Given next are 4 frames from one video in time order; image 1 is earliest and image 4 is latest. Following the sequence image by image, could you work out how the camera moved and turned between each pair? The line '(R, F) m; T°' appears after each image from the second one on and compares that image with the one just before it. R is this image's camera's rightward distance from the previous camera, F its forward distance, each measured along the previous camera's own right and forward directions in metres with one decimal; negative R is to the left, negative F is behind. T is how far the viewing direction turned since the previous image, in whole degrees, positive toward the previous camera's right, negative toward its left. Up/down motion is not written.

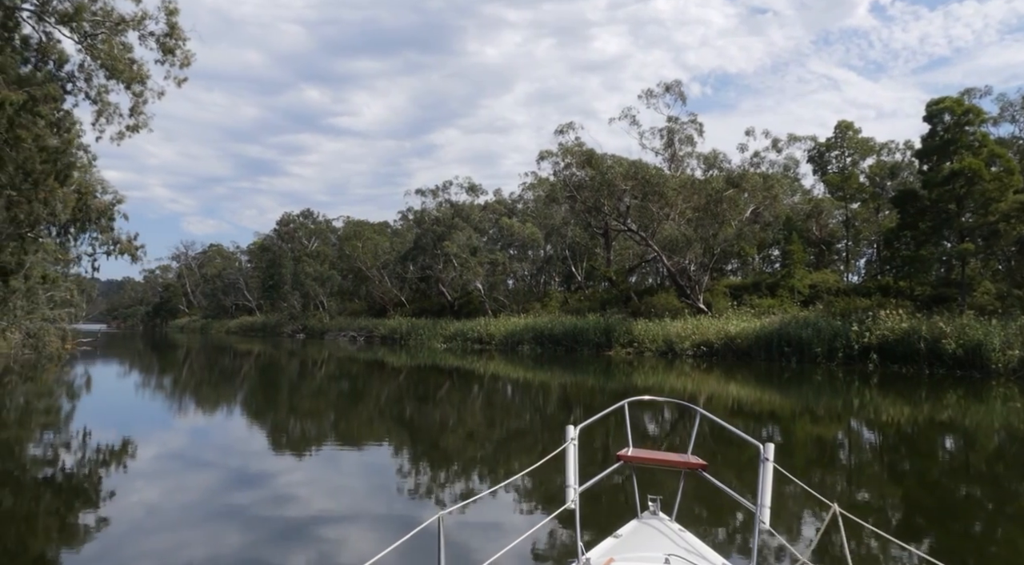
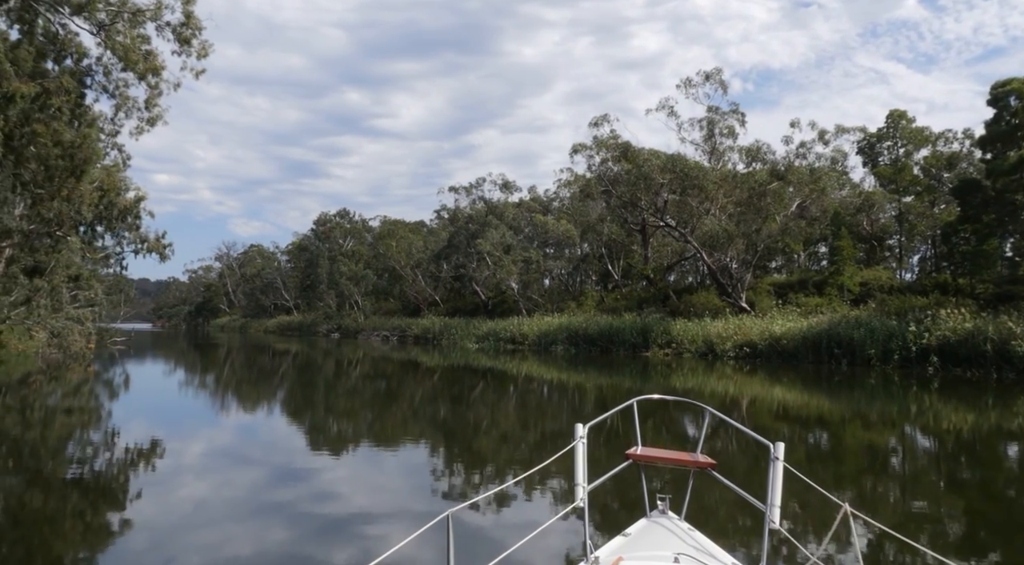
(+0.2, +0.6) m; -3°
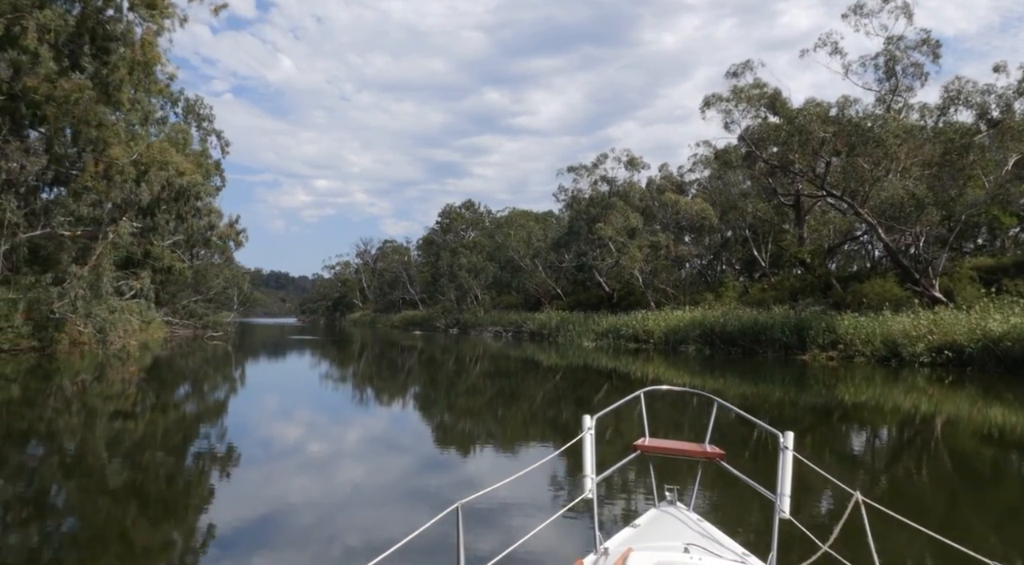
(+0.5, +3.1) m; -11°
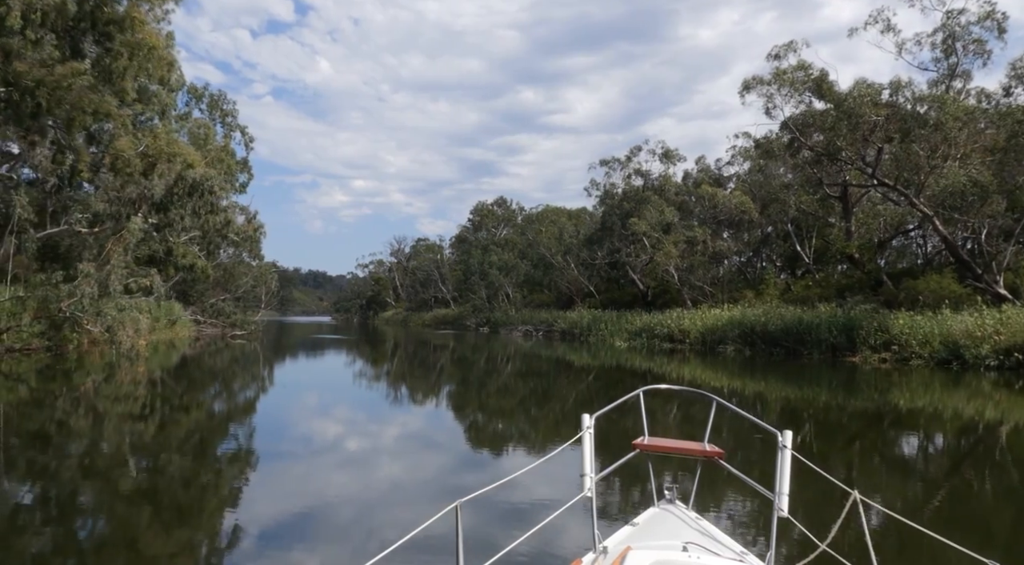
(+0.2, +0.8) m; -3°
